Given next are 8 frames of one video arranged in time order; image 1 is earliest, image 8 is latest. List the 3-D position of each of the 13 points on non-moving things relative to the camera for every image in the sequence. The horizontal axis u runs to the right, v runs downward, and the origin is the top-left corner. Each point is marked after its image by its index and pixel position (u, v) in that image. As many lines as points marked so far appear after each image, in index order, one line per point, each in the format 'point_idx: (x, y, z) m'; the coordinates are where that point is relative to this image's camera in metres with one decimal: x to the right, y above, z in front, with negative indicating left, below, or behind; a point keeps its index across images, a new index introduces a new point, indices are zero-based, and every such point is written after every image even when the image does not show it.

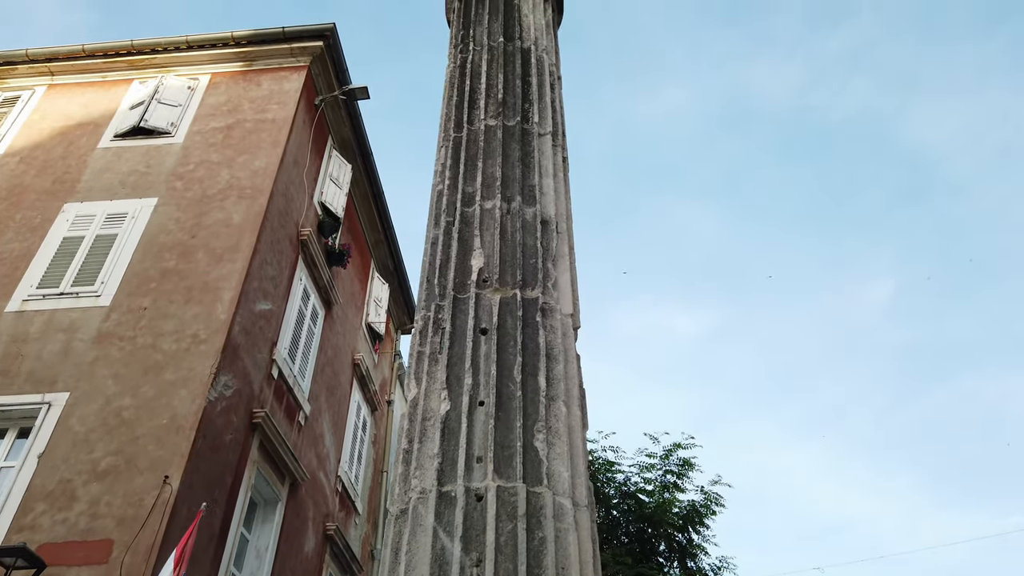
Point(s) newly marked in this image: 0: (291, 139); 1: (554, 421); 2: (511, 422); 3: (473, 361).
0: (-3.5, +2.4, +12.2) m
1: (+0.2, -0.8, +4.4) m
2: (0.0, -0.7, +4.3) m
3: (-0.2, -0.4, +4.5) m
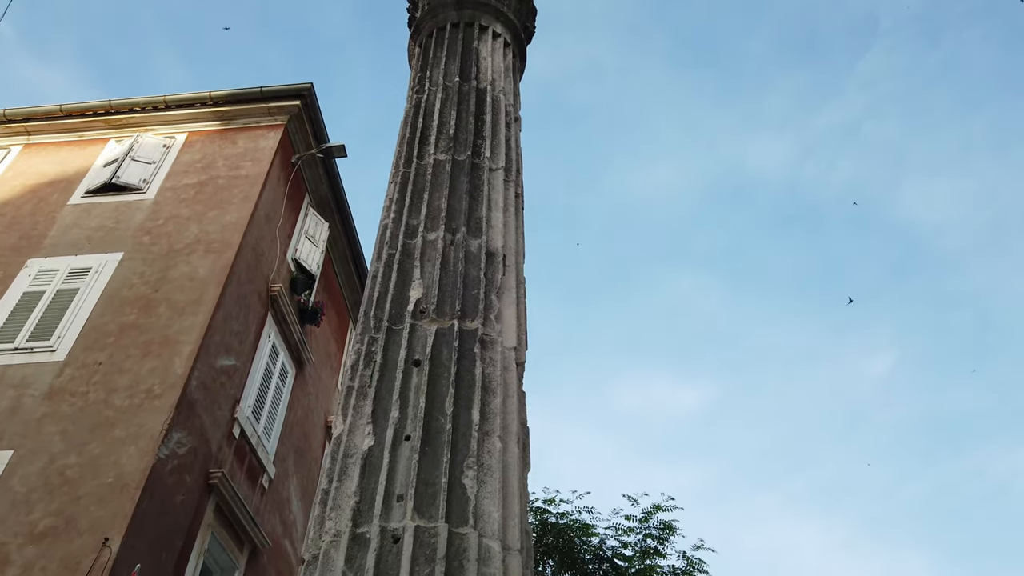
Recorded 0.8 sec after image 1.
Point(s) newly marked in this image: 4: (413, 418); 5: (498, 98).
0: (-3.9, +1.5, +12.1) m
1: (-0.1, -0.9, +4.1) m
2: (-0.4, -0.9, +3.9) m
3: (-0.6, -0.6, +4.2) m
4: (-0.5, -0.7, +4.1) m
5: (-0.1, +1.7, +6.8) m
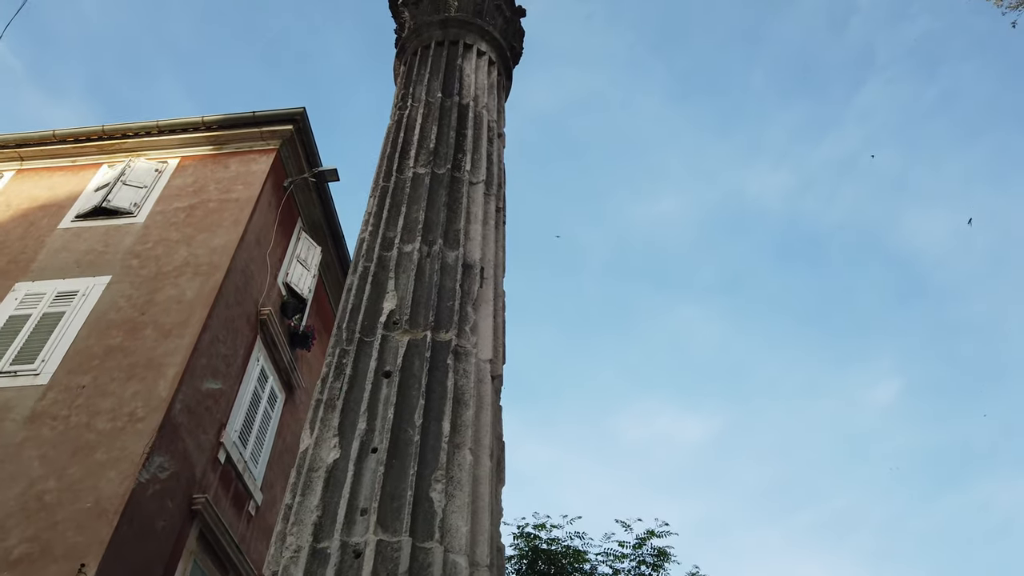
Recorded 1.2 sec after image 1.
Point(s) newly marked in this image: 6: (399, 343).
0: (-4.0, +1.1, +12.0) m
1: (-0.3, -0.9, +3.9) m
2: (-0.5, -0.9, +3.8) m
3: (-0.8, -0.6, +4.1) m
4: (-0.7, -0.7, +4.0) m
5: (-0.3, +1.5, +6.8) m
6: (-0.6, -0.3, +4.4) m
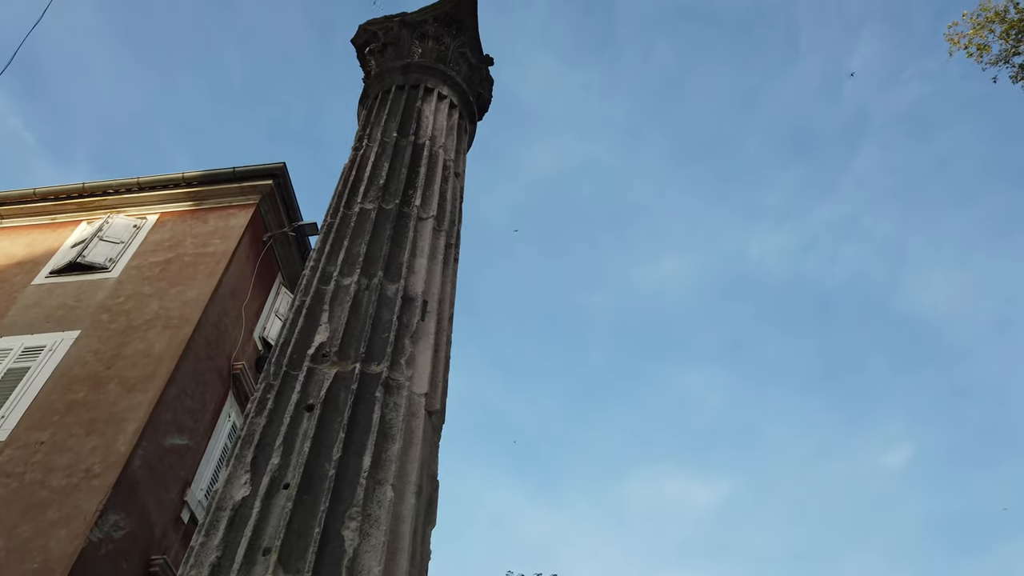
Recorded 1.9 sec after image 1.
0: (-4.4, +0.3, +11.9) m
1: (-0.7, -1.0, +3.7) m
2: (-0.9, -1.0, +3.5) m
3: (-1.1, -0.8, +3.8) m
4: (-1.0, -0.8, +3.7) m
5: (-0.7, +1.2, +6.7) m
6: (-1.0, -0.5, +4.2) m
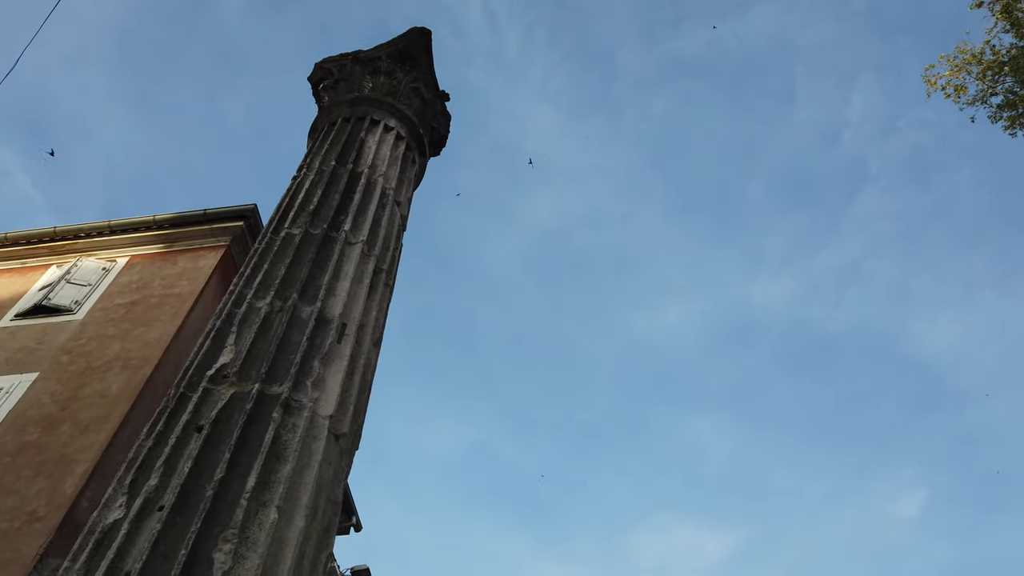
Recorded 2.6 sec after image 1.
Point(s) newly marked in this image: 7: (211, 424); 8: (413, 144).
0: (-4.8, -0.4, +11.8) m
1: (-1.2, -1.1, +3.5) m
2: (-1.4, -1.0, +3.4) m
3: (-1.6, -0.8, +3.7) m
4: (-1.6, -0.9, +3.6) m
5: (-1.2, +0.9, +6.7) m
6: (-1.5, -0.6, +4.1) m
7: (-1.5, -0.7, +3.9) m
8: (-1.0, +1.5, +7.9) m
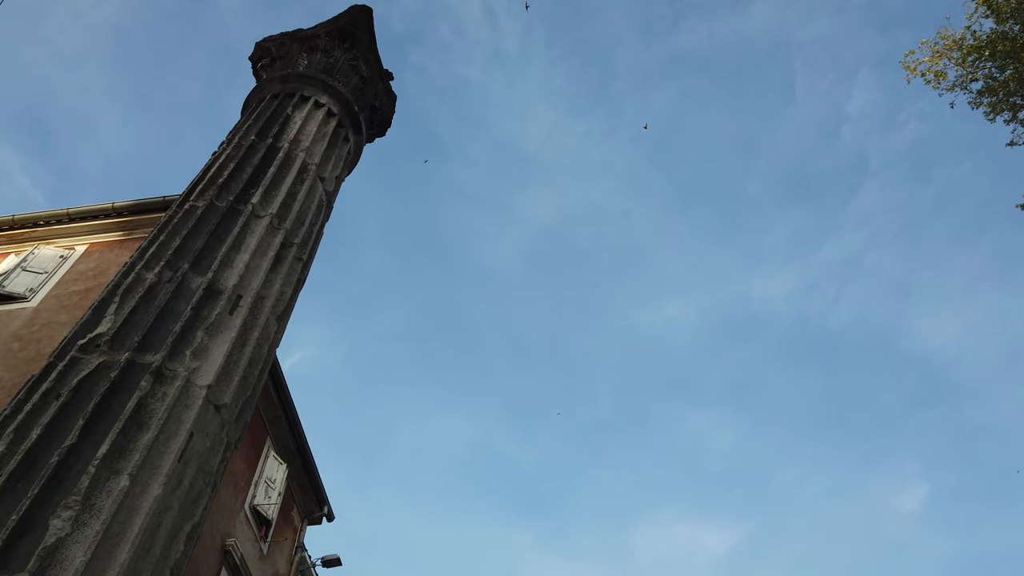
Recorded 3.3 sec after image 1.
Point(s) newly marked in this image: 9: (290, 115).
0: (-5.5, -0.2, +11.7) m
1: (-1.8, -0.9, +3.4) m
2: (-2.0, -0.9, +3.2) m
3: (-2.3, -0.6, +3.6) m
4: (-2.2, -0.7, +3.4) m
5: (-1.8, +1.1, +6.5) m
6: (-2.2, -0.4, +4.0) m
7: (-2.1, -0.5, +3.8) m
8: (-1.7, +1.7, +7.8) m
9: (-2.0, +1.6, +7.1) m
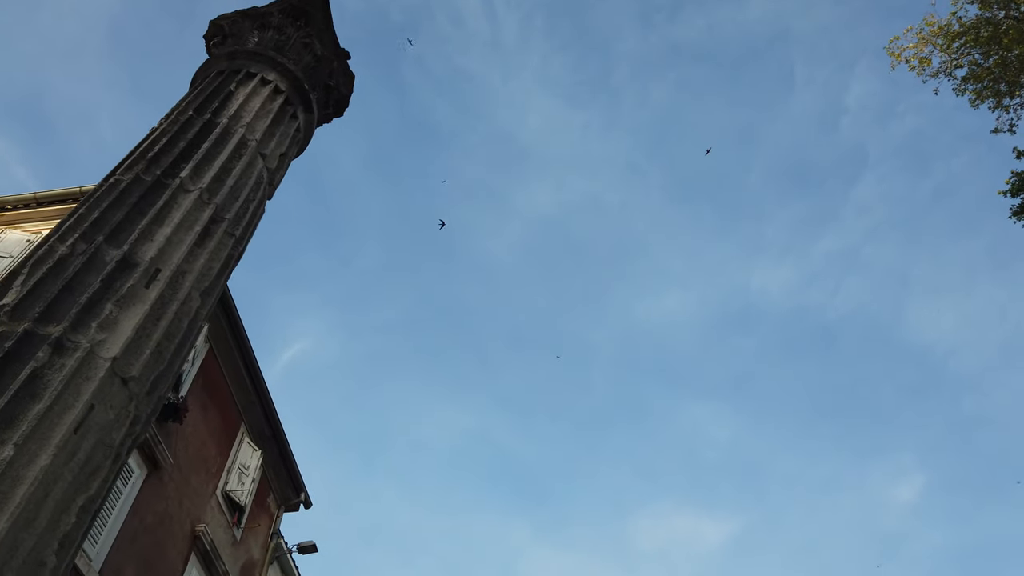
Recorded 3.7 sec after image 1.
0: (-6.0, +0.1, +11.6) m
1: (-2.3, -0.8, +3.3) m
2: (-2.5, -0.7, +3.2) m
3: (-2.7, -0.5, +3.5) m
4: (-2.7, -0.6, +3.4) m
5: (-2.3, +1.3, +6.4) m
6: (-2.6, -0.2, +3.9) m
7: (-2.6, -0.3, +3.7) m
8: (-2.1, +1.9, +7.7) m
9: (-2.5, +1.8, +7.0) m
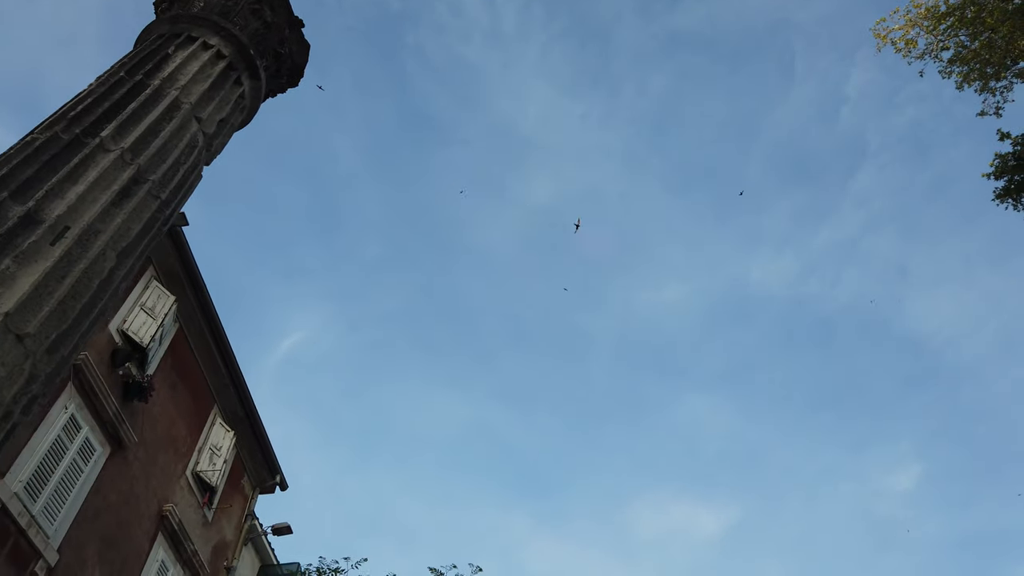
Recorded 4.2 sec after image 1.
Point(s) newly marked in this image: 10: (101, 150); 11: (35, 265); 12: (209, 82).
0: (-6.5, +0.4, +11.5) m
1: (-2.8, -0.5, +3.2) m
2: (-3.0, -0.5, +3.0) m
3: (-3.2, -0.2, +3.4) m
4: (-3.2, -0.3, +3.2) m
5: (-2.8, +1.6, +6.3) m
6: (-3.1, 0.0, +3.8) m
7: (-3.1, -0.1, +3.6) m
8: (-2.6, +2.2, +7.5) m
9: (-3.0, +2.0, +6.8) m
10: (-2.8, +1.0, +5.3) m
11: (-2.7, +0.1, +4.4) m
12: (-2.7, +1.8, +6.9) m
